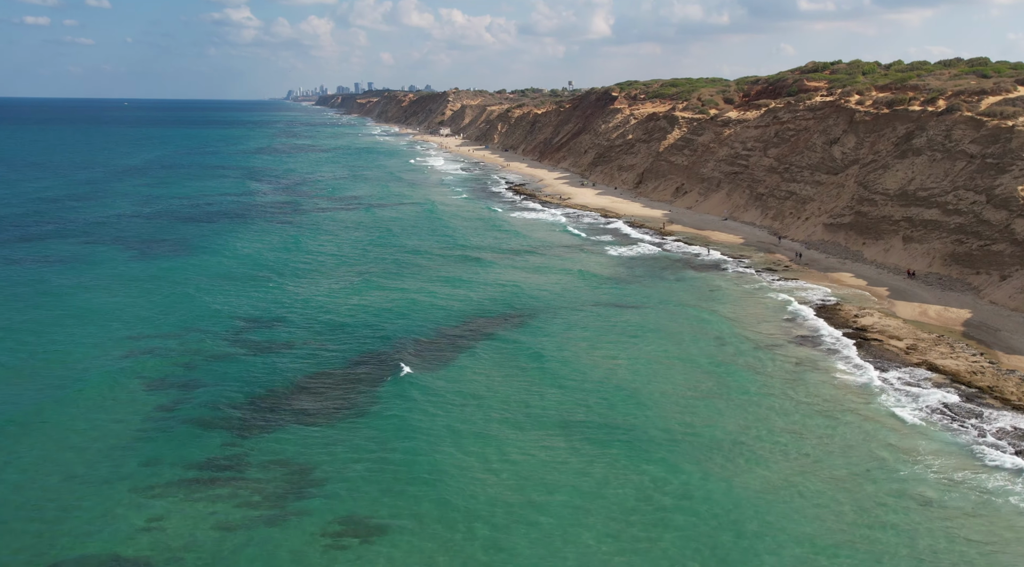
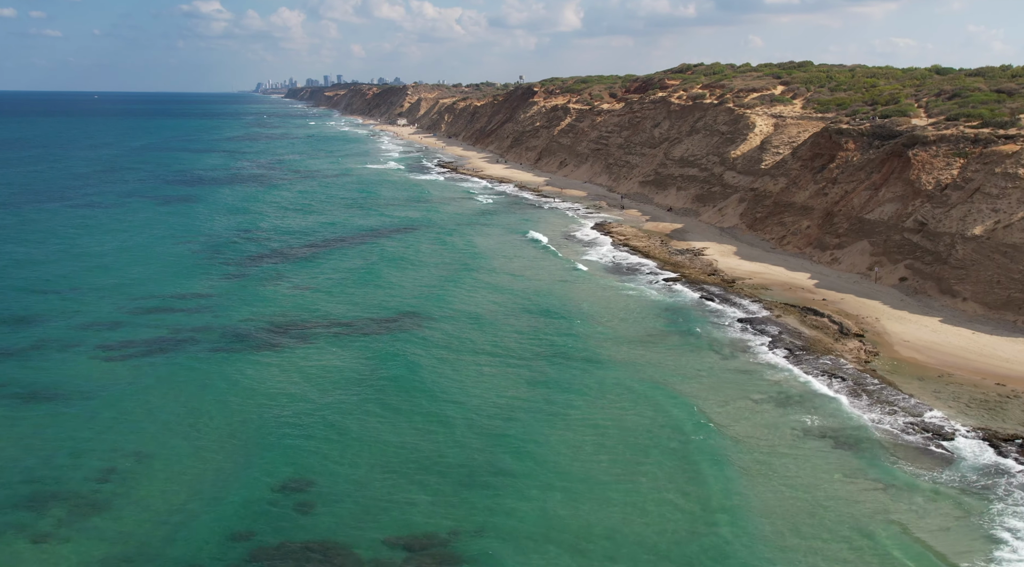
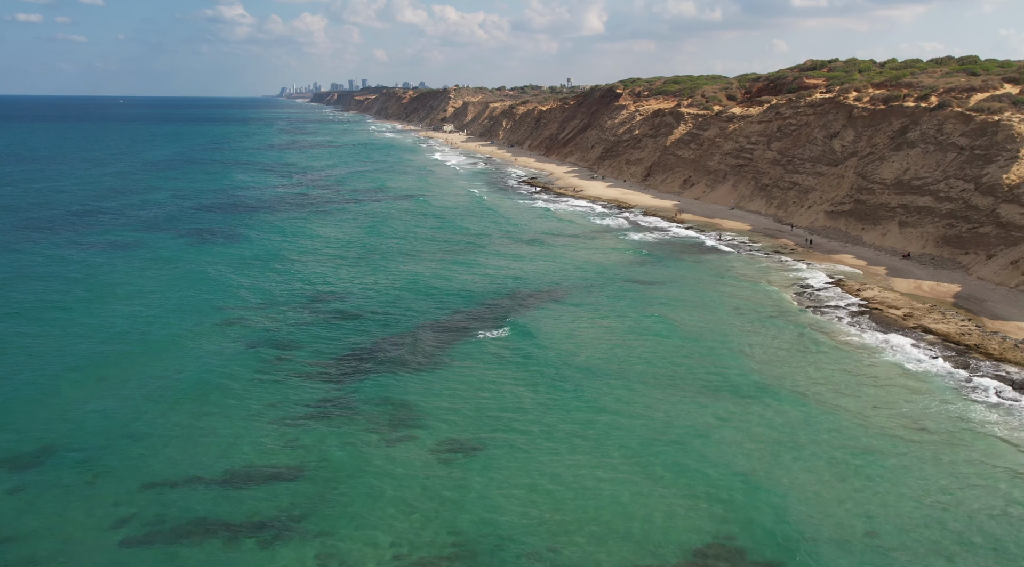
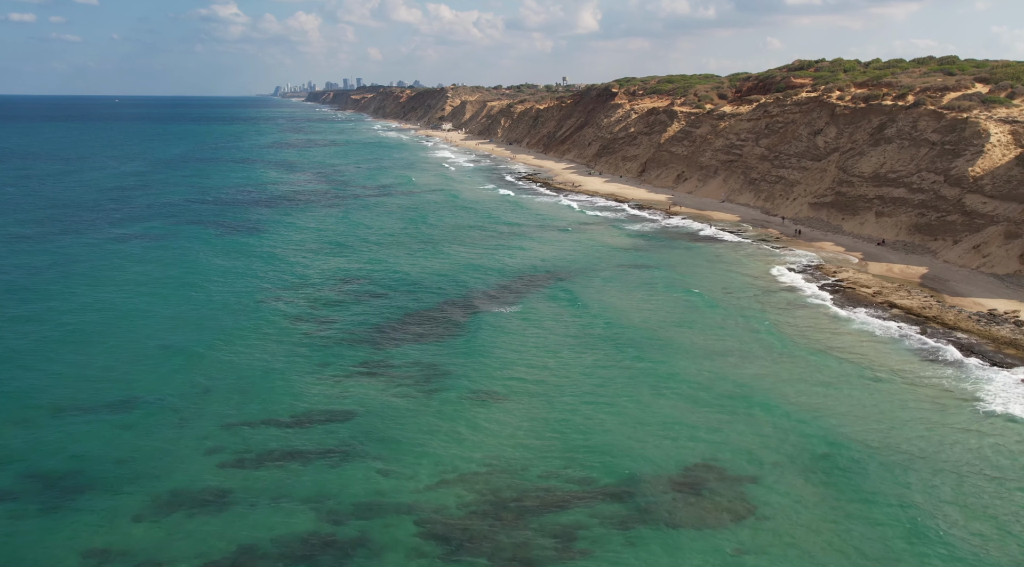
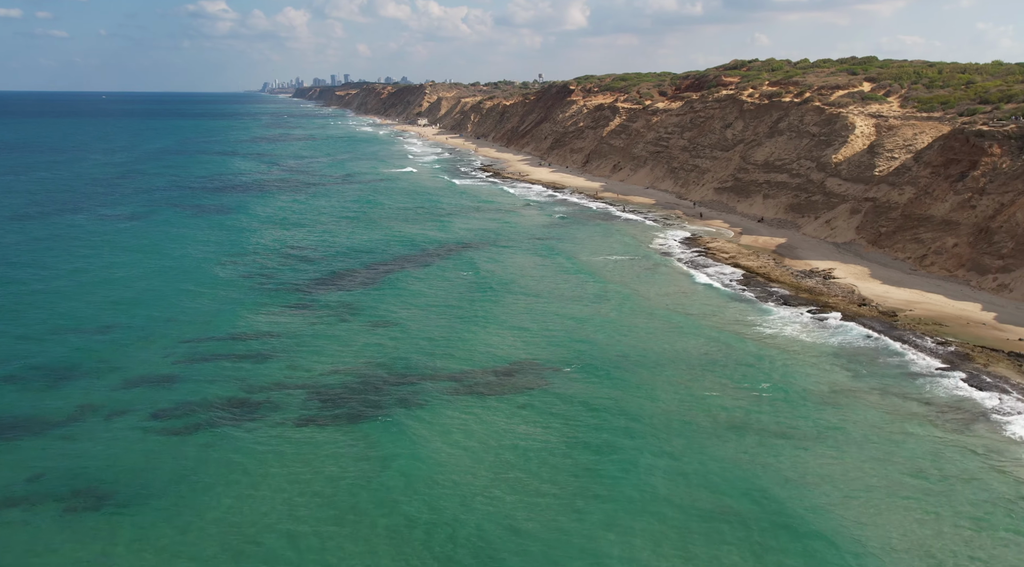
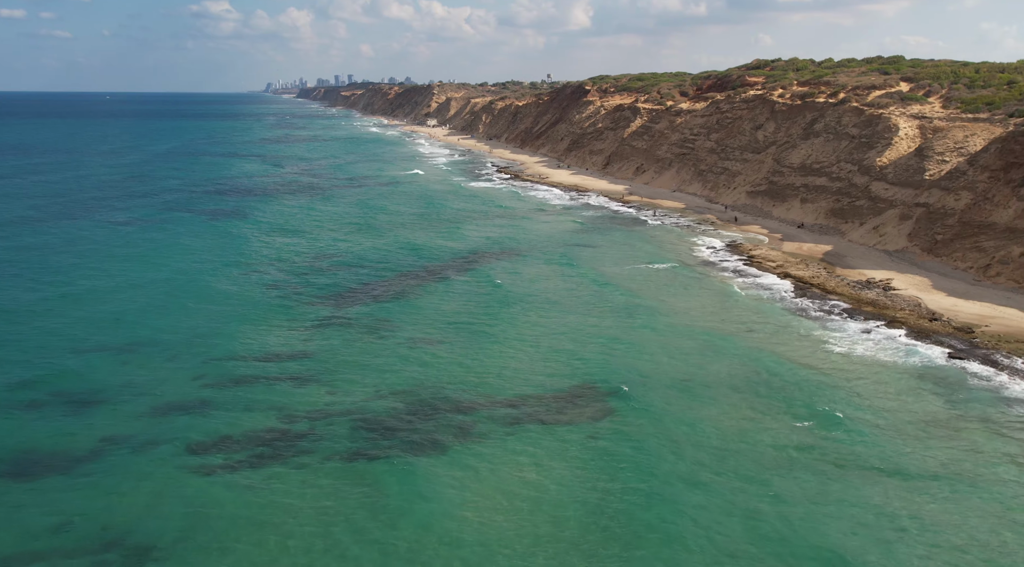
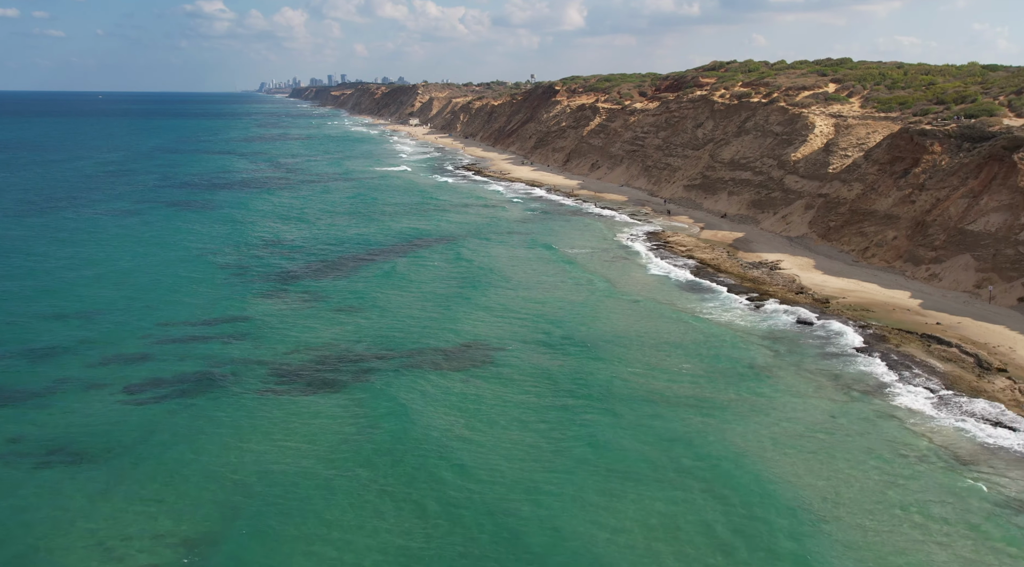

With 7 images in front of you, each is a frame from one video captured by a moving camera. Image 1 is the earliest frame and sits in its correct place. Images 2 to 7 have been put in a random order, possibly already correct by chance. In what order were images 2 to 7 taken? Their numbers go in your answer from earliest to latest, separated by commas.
3, 4, 6, 5, 7, 2
